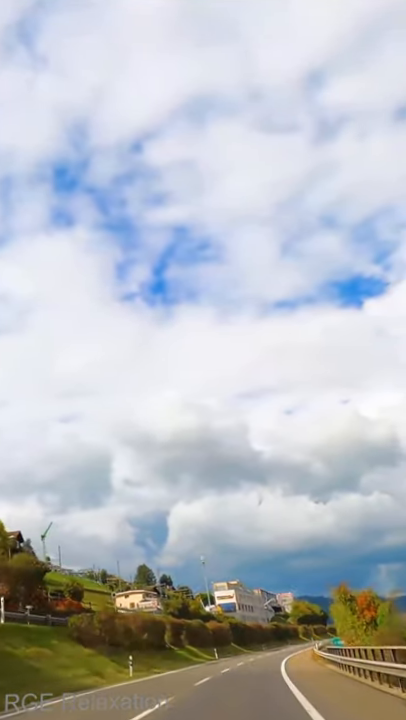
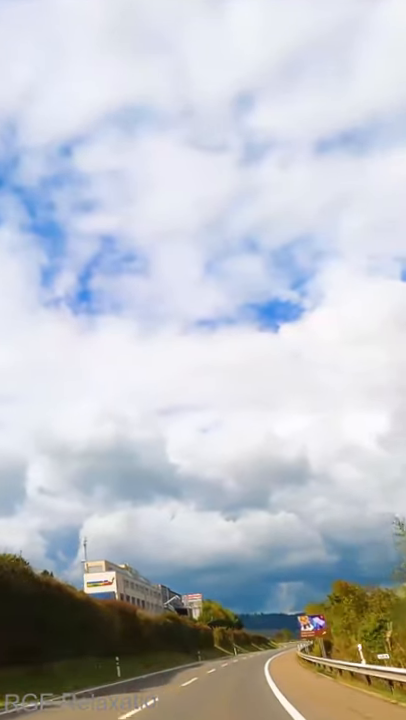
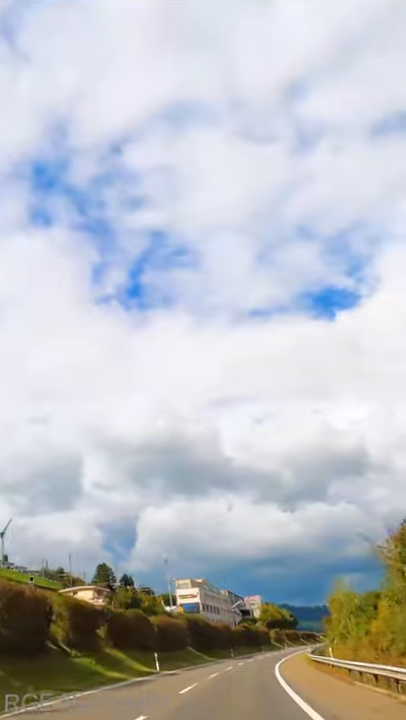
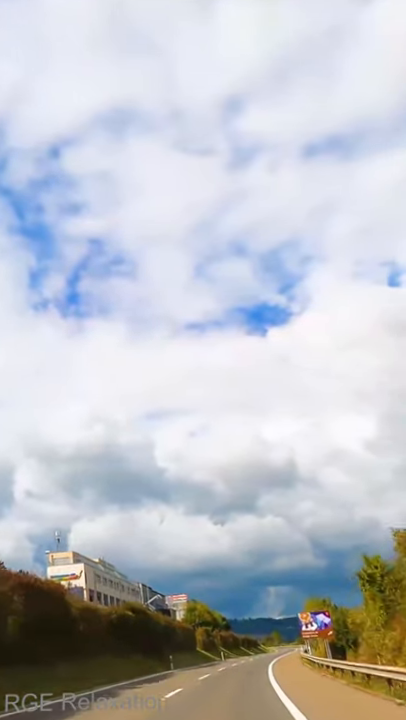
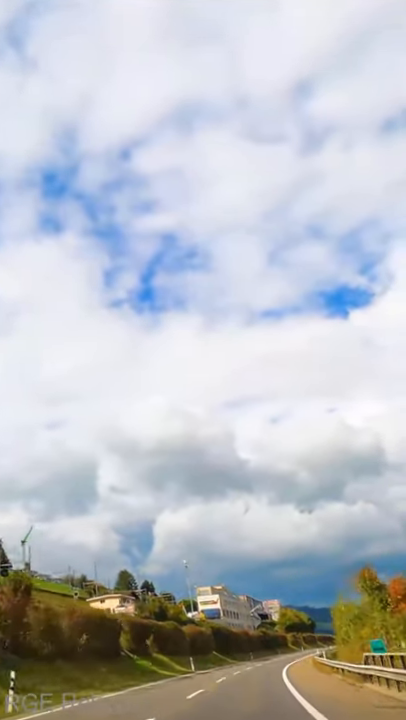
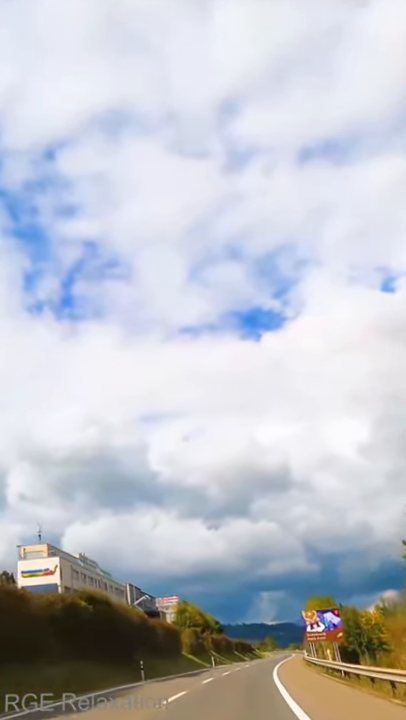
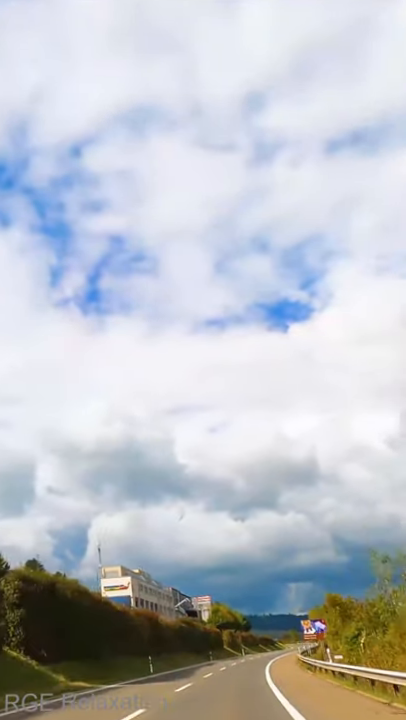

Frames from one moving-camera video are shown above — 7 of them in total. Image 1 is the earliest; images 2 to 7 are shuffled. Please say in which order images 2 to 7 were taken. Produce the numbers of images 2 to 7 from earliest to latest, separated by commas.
5, 3, 7, 2, 4, 6
